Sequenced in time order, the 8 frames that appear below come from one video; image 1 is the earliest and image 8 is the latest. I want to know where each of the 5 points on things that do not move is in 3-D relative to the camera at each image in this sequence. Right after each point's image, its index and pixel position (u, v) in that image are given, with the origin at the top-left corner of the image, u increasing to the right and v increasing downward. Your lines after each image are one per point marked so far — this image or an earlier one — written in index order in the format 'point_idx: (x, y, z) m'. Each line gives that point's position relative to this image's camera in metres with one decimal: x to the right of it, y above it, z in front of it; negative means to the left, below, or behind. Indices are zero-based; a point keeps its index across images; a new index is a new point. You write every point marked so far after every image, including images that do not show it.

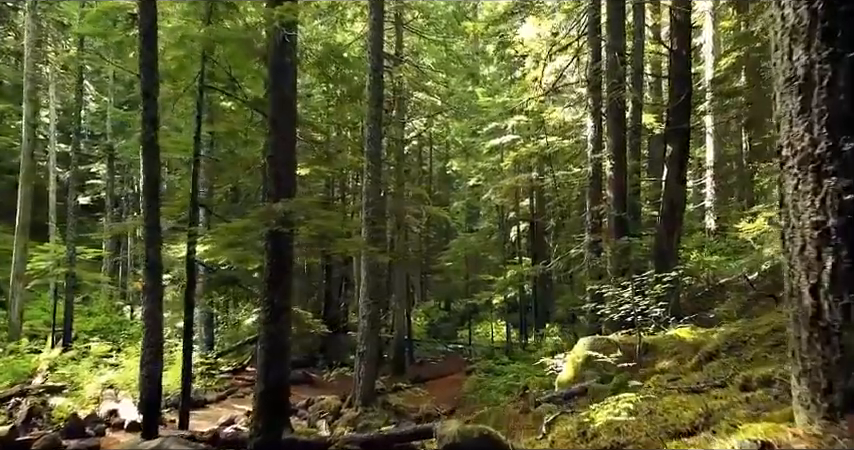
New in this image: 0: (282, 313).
0: (-1.8, -1.1, +7.4) m
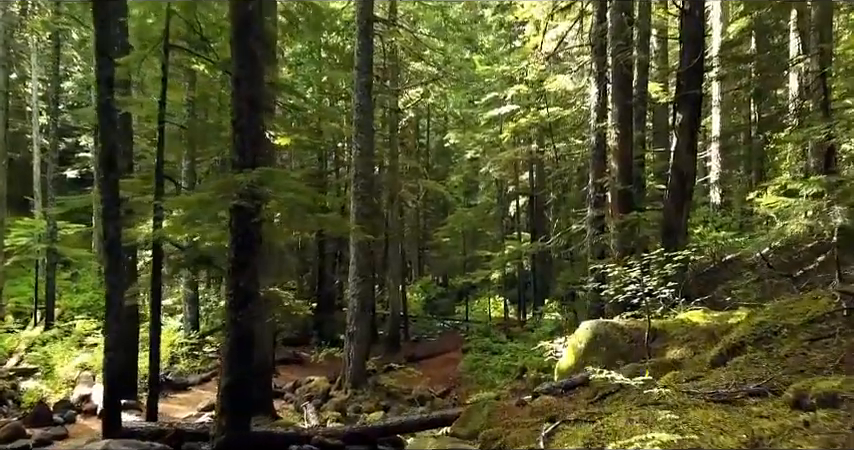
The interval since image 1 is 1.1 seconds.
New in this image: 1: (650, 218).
0: (-1.9, -0.8, +6.6) m
1: (+4.0, +0.1, +10.8) m
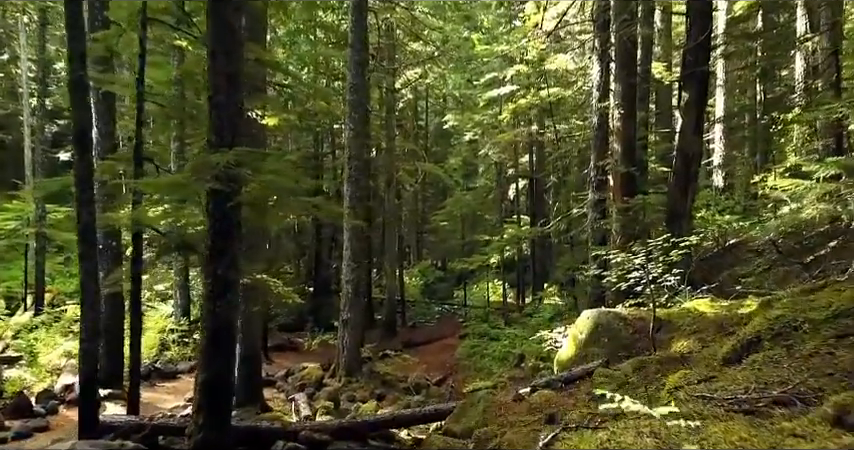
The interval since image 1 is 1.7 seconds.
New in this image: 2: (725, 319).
0: (-2.0, -0.6, +6.2) m
1: (+3.9, +0.4, +10.4) m
2: (+3.5, -1.1, +7.1) m
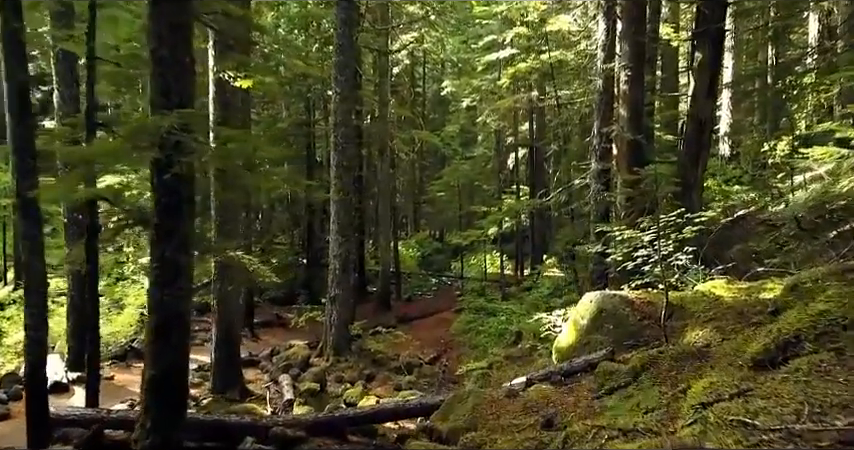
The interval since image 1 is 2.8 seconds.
0: (-2.2, -0.4, +5.4) m
1: (+3.7, +0.8, +9.5) m
2: (+3.3, -0.8, +6.3) m
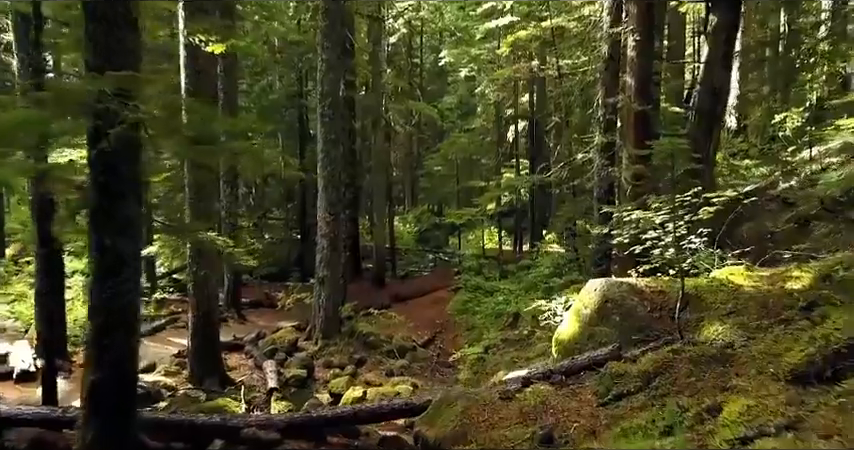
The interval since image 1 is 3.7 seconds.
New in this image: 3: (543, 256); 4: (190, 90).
0: (-2.3, -0.3, +4.6) m
1: (+3.6, +1.1, +8.7) m
2: (+3.2, -0.7, +5.6) m
3: (+3.3, -0.9, +17.6) m
4: (-3.7, +2.1, +9.4) m
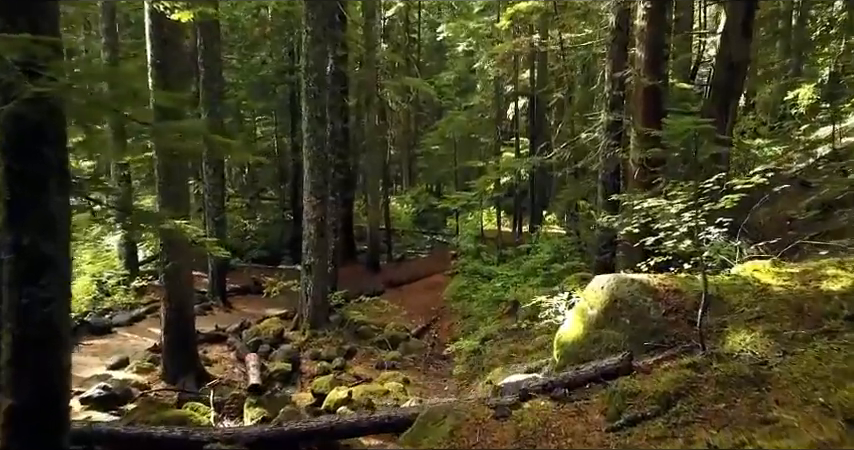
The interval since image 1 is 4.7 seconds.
0: (-2.5, -0.3, +3.9) m
1: (+3.5, +1.3, +8.0) m
2: (+3.0, -0.6, +4.9) m
3: (+3.2, -0.4, +16.9) m
4: (-3.8, +2.3, +8.6) m
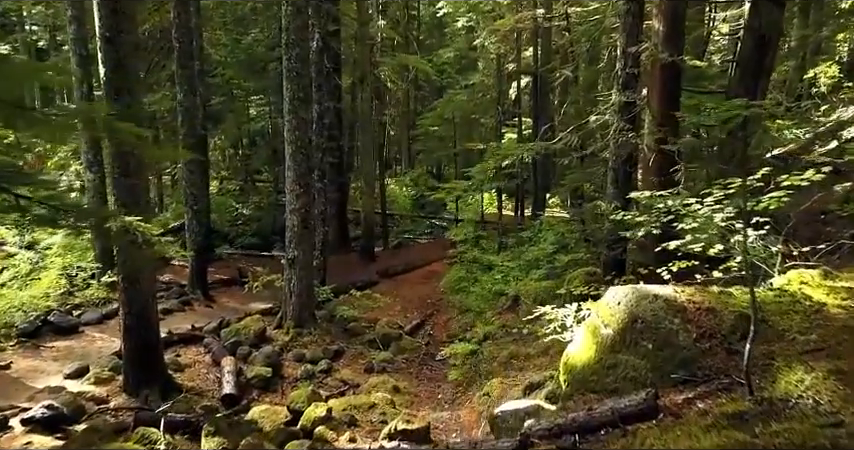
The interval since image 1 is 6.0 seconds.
0: (-2.6, -0.4, +3.0) m
1: (+3.3, +1.3, +6.9) m
2: (+2.9, -0.7, +3.9) m
3: (+3.1, -0.1, +15.9) m
4: (-4.0, +2.3, +7.5) m
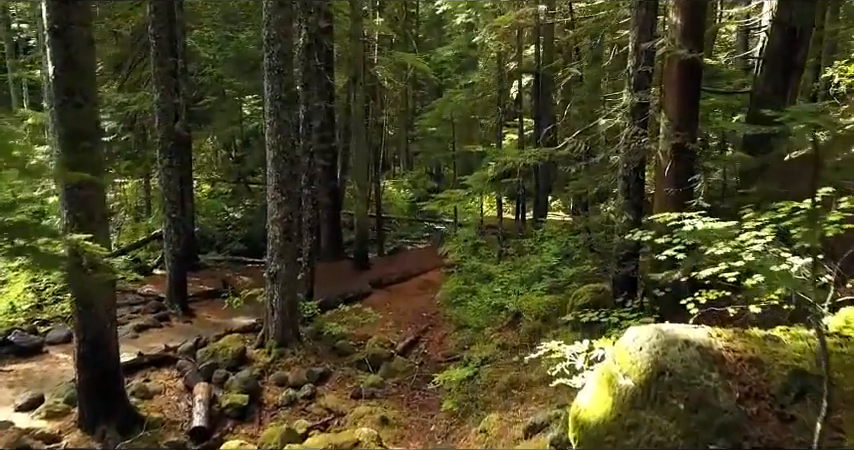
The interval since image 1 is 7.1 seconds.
0: (-2.7, -0.6, +2.1) m
1: (+3.2, +1.1, +6.1) m
2: (+2.8, -0.9, +3.1) m
3: (+3.0, -0.3, +15.0) m
4: (-4.1, +2.2, +6.7) m
